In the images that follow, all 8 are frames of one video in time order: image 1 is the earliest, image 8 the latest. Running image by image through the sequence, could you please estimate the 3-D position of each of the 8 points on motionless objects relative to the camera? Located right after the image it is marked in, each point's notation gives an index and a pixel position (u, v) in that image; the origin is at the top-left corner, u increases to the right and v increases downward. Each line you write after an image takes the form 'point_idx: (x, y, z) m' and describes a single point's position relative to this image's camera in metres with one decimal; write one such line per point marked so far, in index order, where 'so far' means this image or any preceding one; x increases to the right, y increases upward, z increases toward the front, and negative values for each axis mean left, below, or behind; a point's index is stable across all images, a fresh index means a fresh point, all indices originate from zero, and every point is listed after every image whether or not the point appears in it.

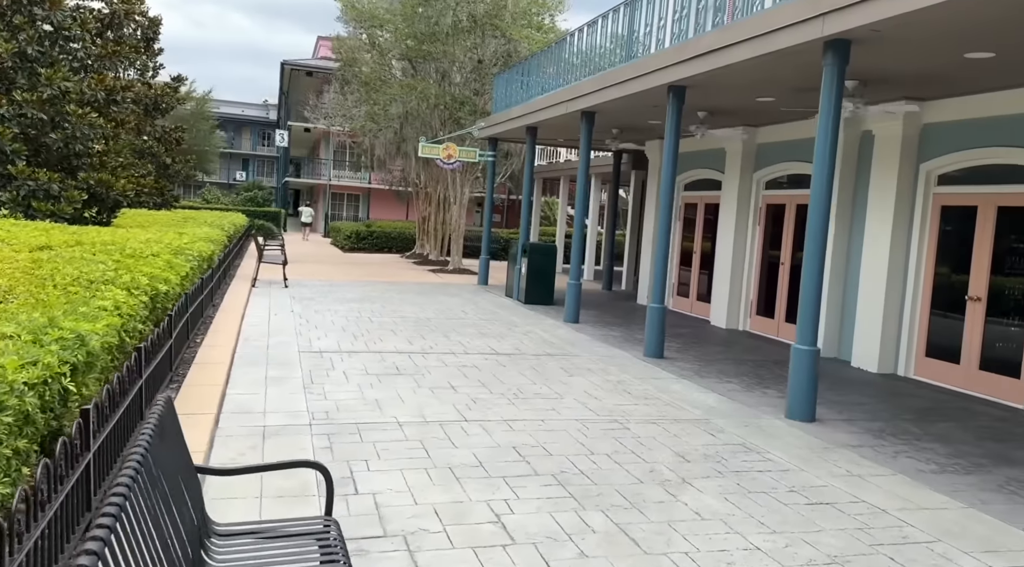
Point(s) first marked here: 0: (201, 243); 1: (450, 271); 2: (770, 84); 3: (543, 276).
0: (-4.3, +0.6, +11.2) m
1: (-1.4, +0.3, +18.8) m
2: (+2.6, +2.0, +8.2) m
3: (+0.5, +0.1, +13.2) m
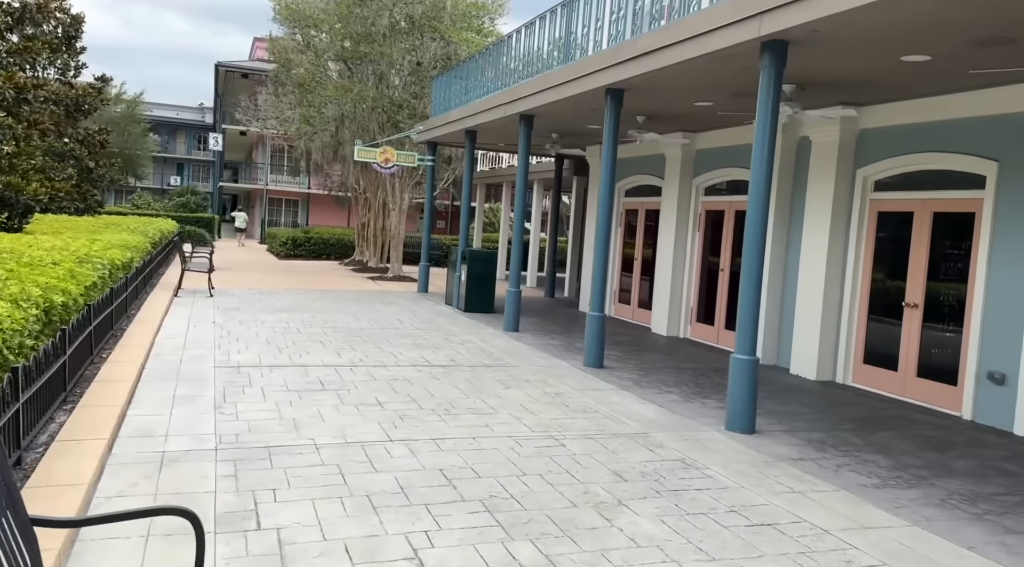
0: (-5.2, +0.4, +10.5) m
1: (-2.8, +0.1, +18.3) m
2: (+2.0, +2.0, +8.0) m
3: (-0.5, 0.0, +12.8) m
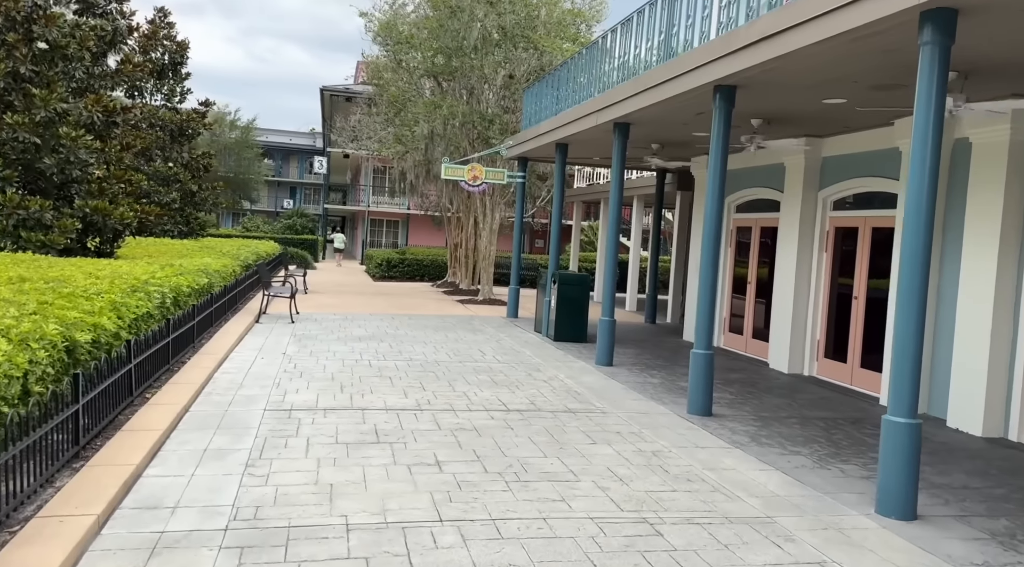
0: (-4.0, +0.1, +10.0) m
1: (-0.7, -0.4, +17.5) m
2: (+2.7, +1.7, +6.6) m
3: (+0.9, -0.4, +11.7) m
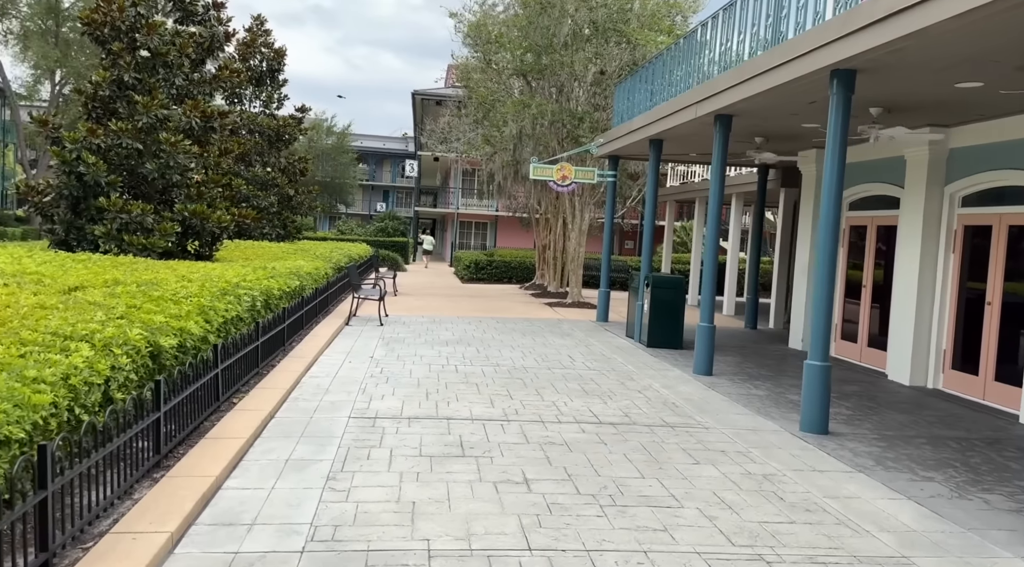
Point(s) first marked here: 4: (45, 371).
0: (-2.9, +0.1, +10.0) m
1: (+1.2, -0.5, +17.0) m
2: (+3.4, +1.7, +5.9) m
3: (+2.2, -0.4, +11.1) m
4: (-2.4, -0.5, +4.1) m
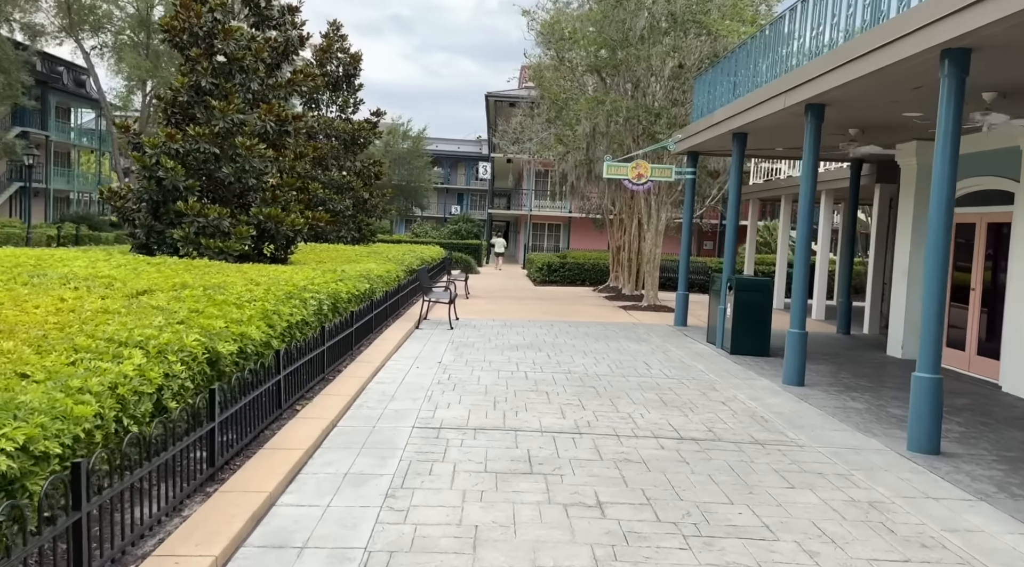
0: (-2.0, 0.0, +9.8) m
1: (+2.7, -0.5, +16.5) m
2: (+3.9, +1.6, +5.1) m
3: (+3.2, -0.5, +10.5) m
4: (-2.1, -0.5, +3.9) m
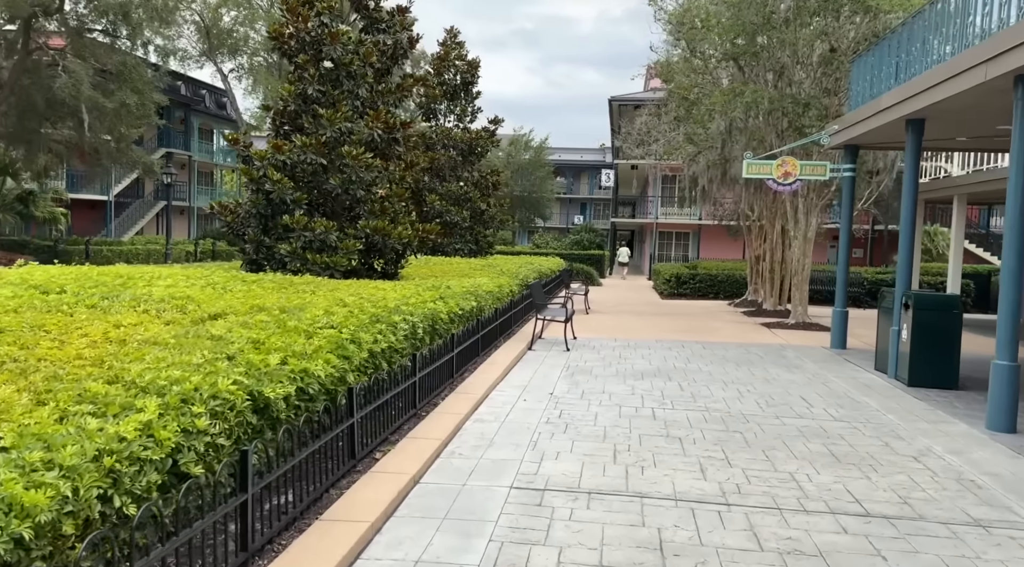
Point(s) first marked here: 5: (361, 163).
0: (-0.7, -0.2, +8.7) m
1: (+5.1, -0.8, +14.6) m
2: (+4.5, +1.5, +3.2) m
3: (+4.5, -0.6, +8.6) m
4: (-1.6, -0.6, +2.9) m
5: (-2.4, +1.9, +12.4) m
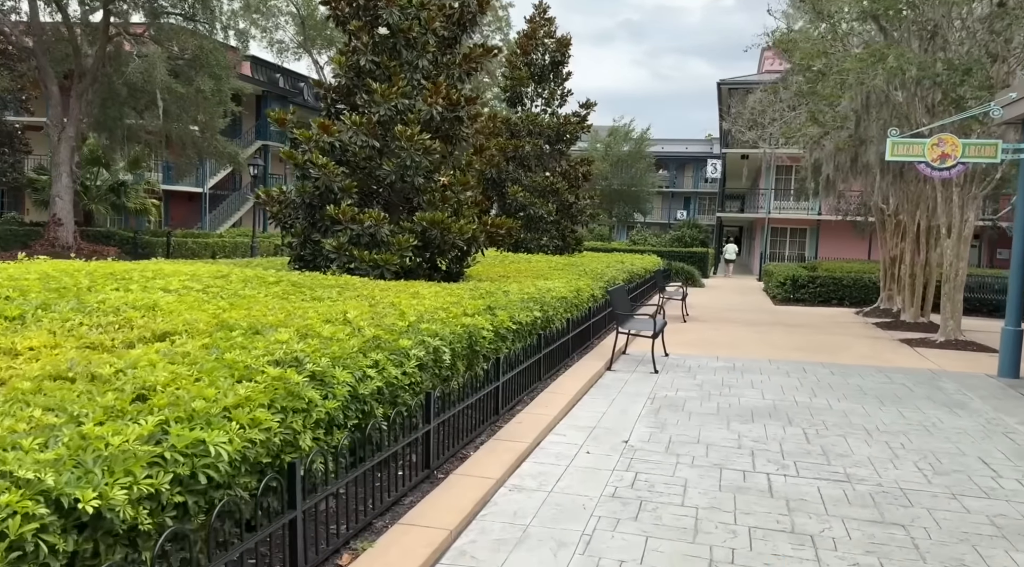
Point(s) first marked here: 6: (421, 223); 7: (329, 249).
0: (-0.1, -0.2, +6.9) m
1: (+6.3, -0.9, +11.9) m
2: (+4.3, +1.4, +0.8) m
3: (+5.1, -0.8, +6.1) m
4: (-1.8, -0.7, +1.2) m
5: (-1.3, +1.9, +10.7) m
6: (-1.2, +0.8, +10.9) m
7: (-2.4, +0.5, +10.5) m
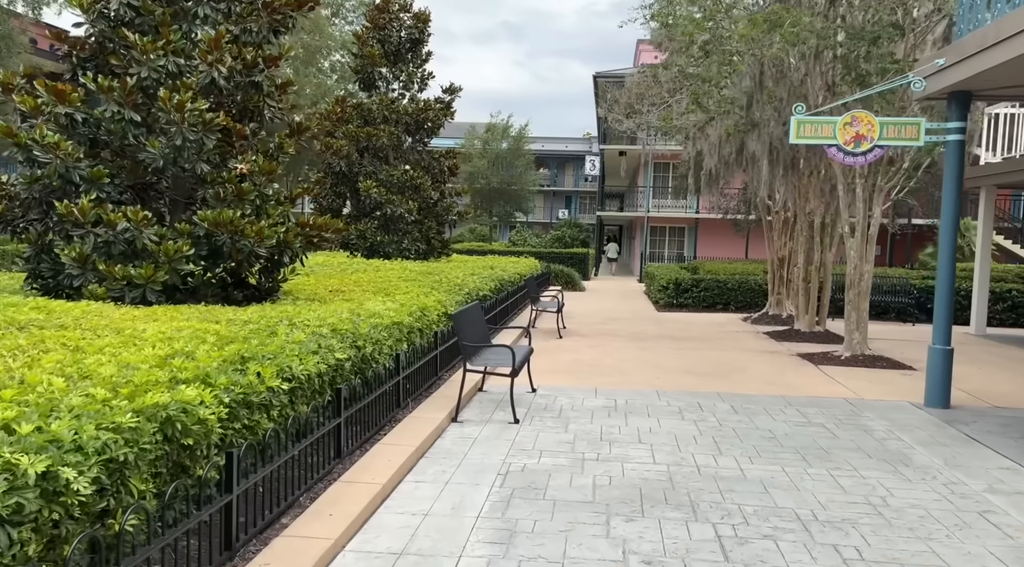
0: (-1.4, -0.5, +4.4) m
1: (+4.3, -1.0, +10.3) m
2: (+3.8, +1.2, -1.1) m
3: (+3.8, -0.9, +4.3) m
4: (-2.2, -0.9, -1.4) m
5: (-3.1, +1.6, +8.0) m
6: (-3.1, +0.6, +8.2) m
7: (-4.2, +0.2, +7.6) m
